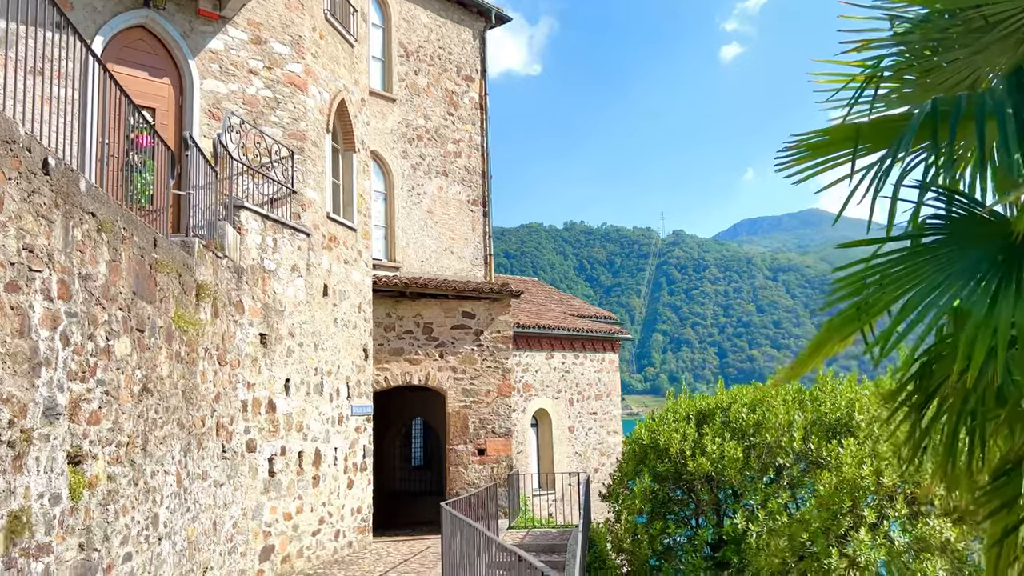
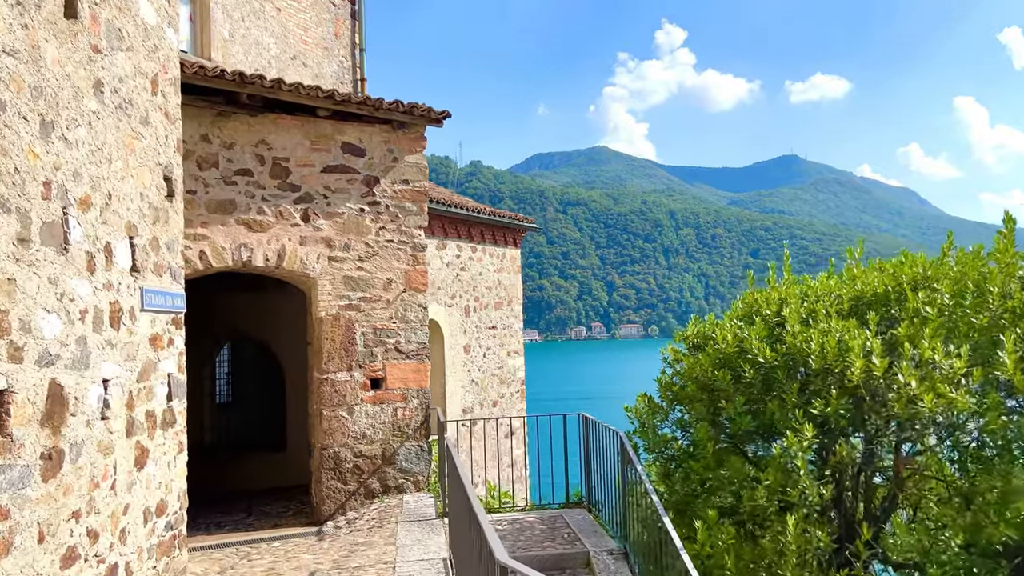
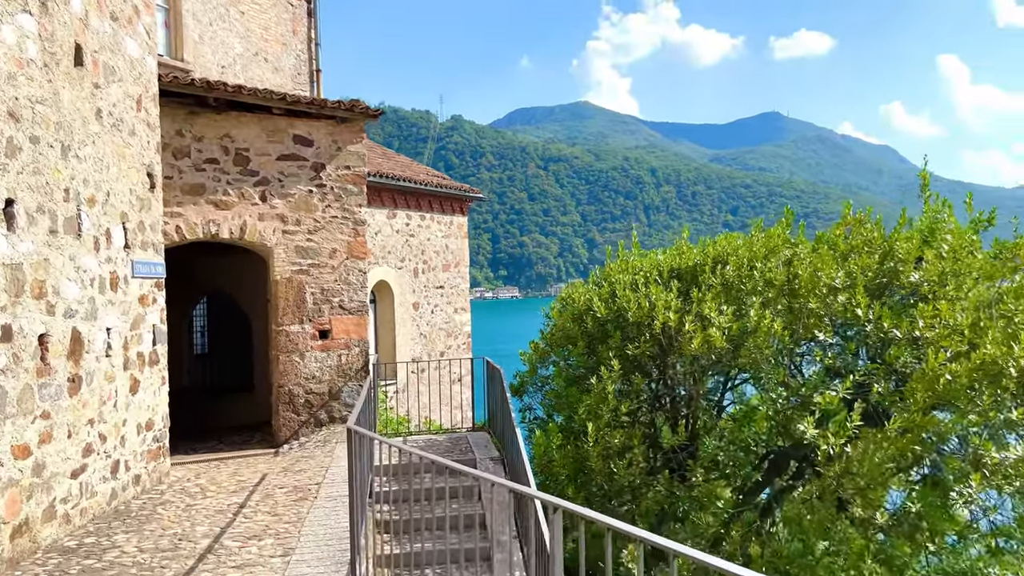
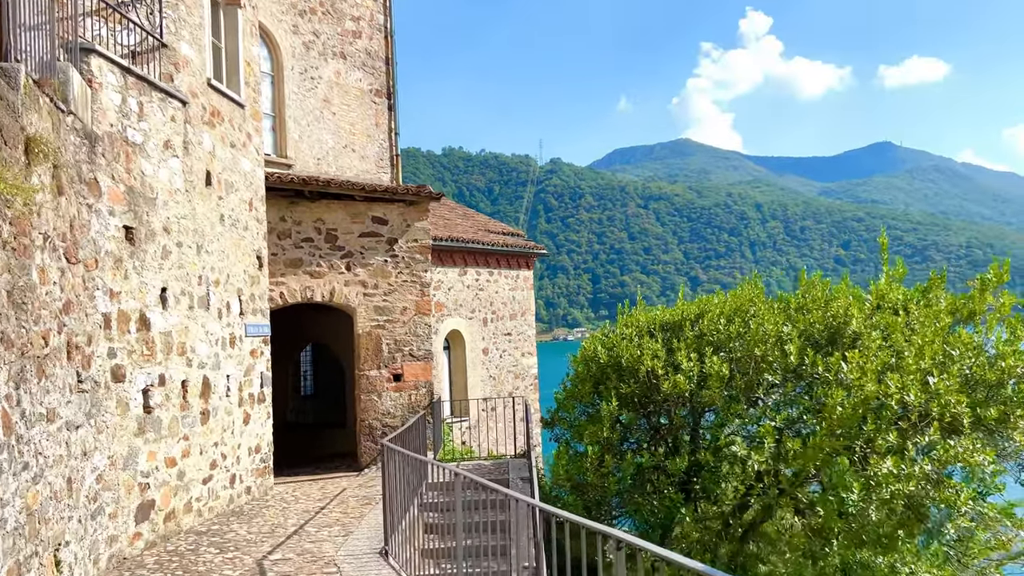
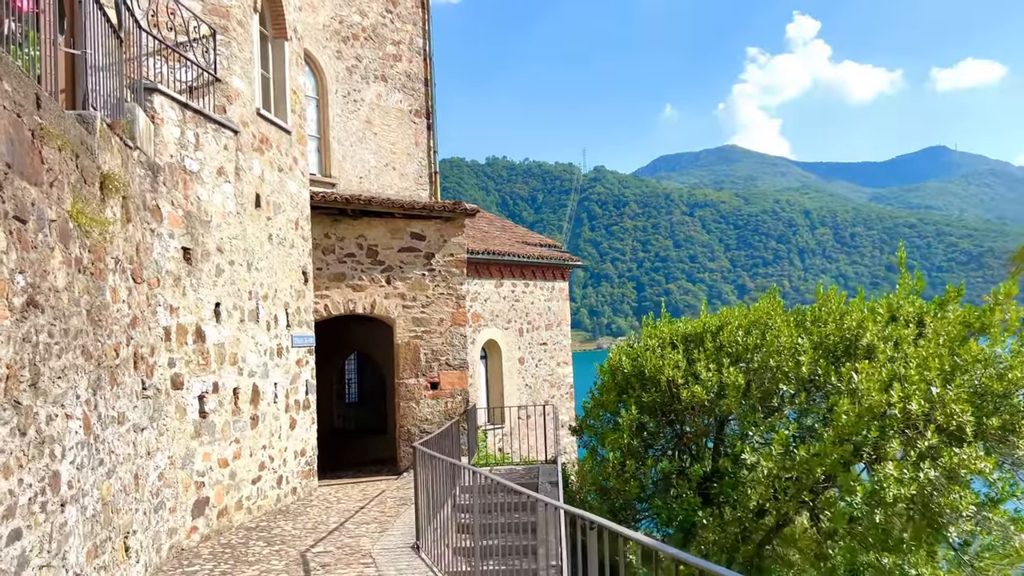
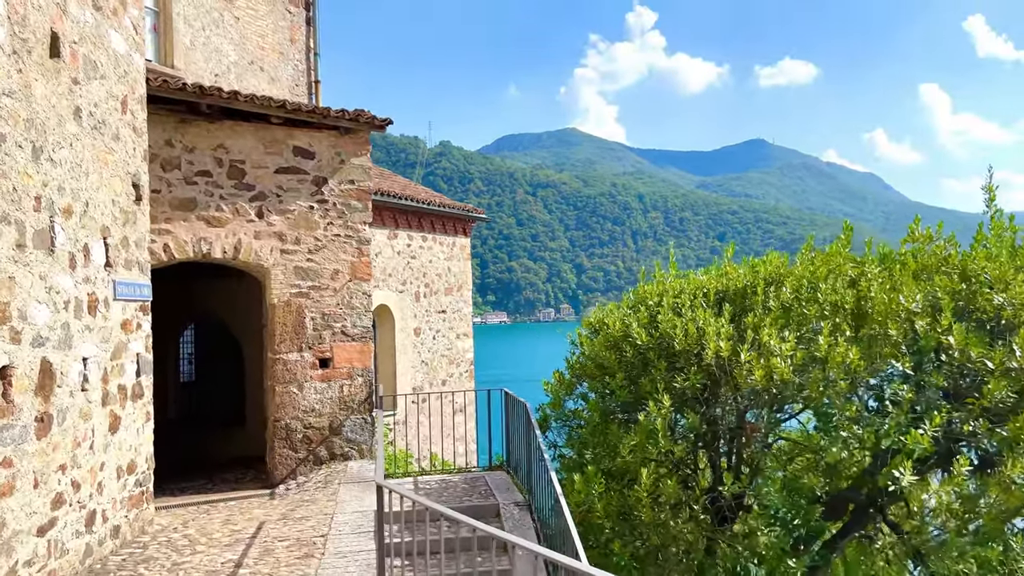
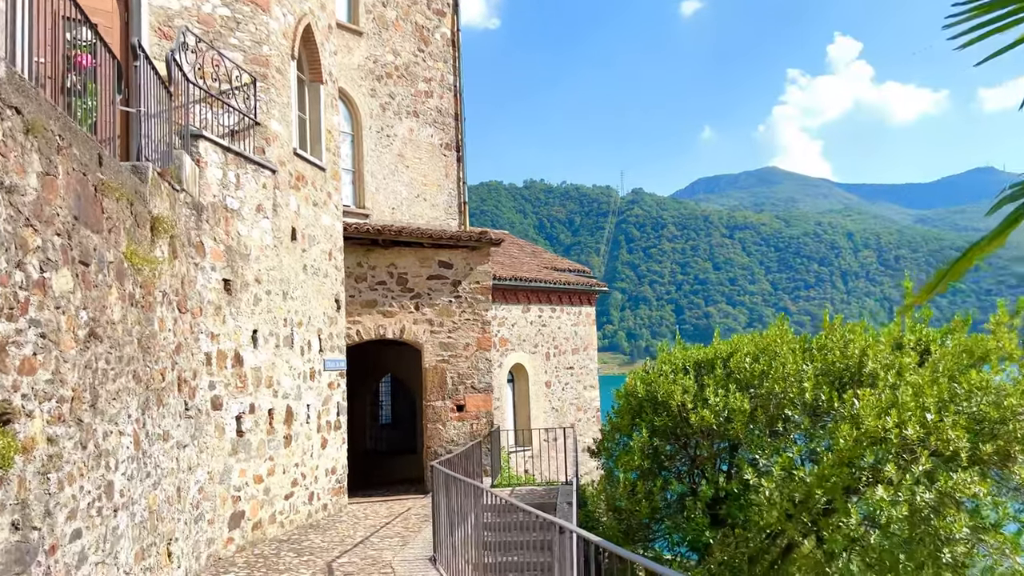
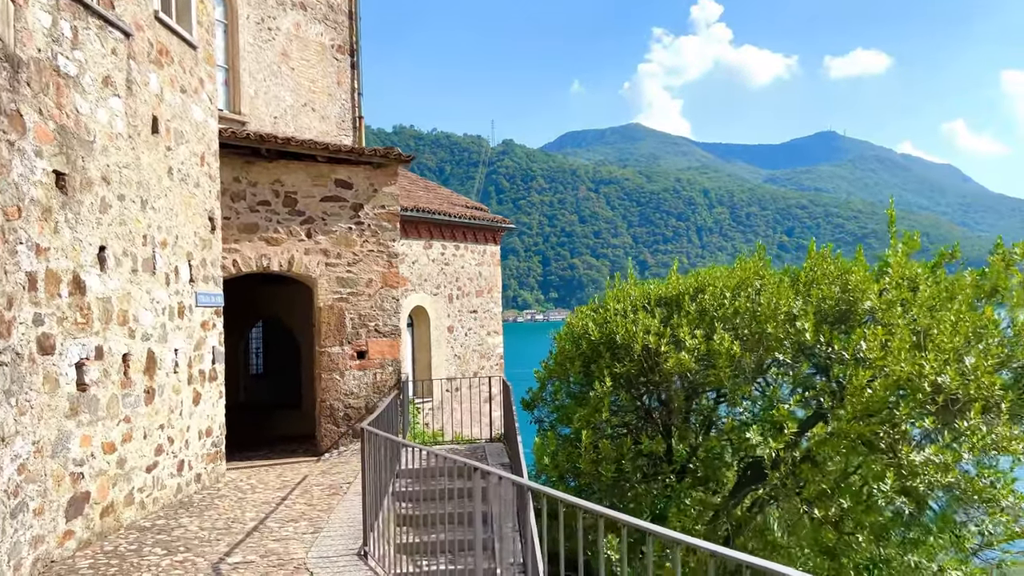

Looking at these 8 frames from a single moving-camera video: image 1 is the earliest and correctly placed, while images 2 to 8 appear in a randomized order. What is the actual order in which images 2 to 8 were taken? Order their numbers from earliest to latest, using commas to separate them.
7, 5, 4, 8, 3, 6, 2
